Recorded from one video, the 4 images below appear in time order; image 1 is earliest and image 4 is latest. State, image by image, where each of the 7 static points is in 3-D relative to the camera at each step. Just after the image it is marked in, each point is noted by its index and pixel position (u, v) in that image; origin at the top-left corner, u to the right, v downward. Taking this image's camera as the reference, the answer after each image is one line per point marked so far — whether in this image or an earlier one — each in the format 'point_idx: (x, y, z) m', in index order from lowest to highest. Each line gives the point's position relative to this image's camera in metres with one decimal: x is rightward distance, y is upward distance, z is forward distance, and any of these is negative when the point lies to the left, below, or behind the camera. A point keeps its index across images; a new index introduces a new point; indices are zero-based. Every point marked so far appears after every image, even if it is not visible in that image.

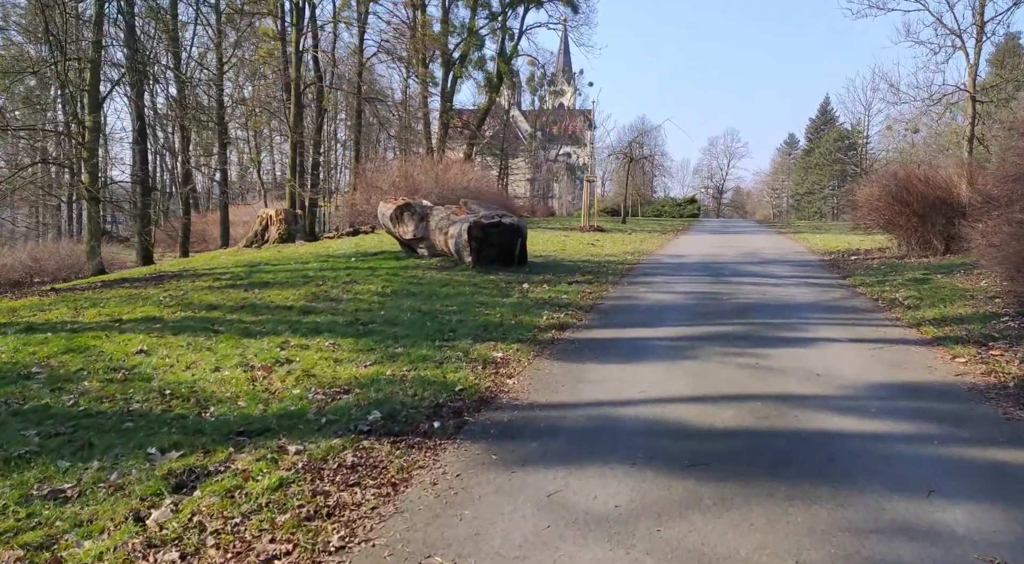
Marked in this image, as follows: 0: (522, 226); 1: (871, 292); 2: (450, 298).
0: (+0.2, +1.0, +17.6) m
1: (+5.7, -0.2, +15.2) m
2: (-0.8, -0.2, +13.1) m
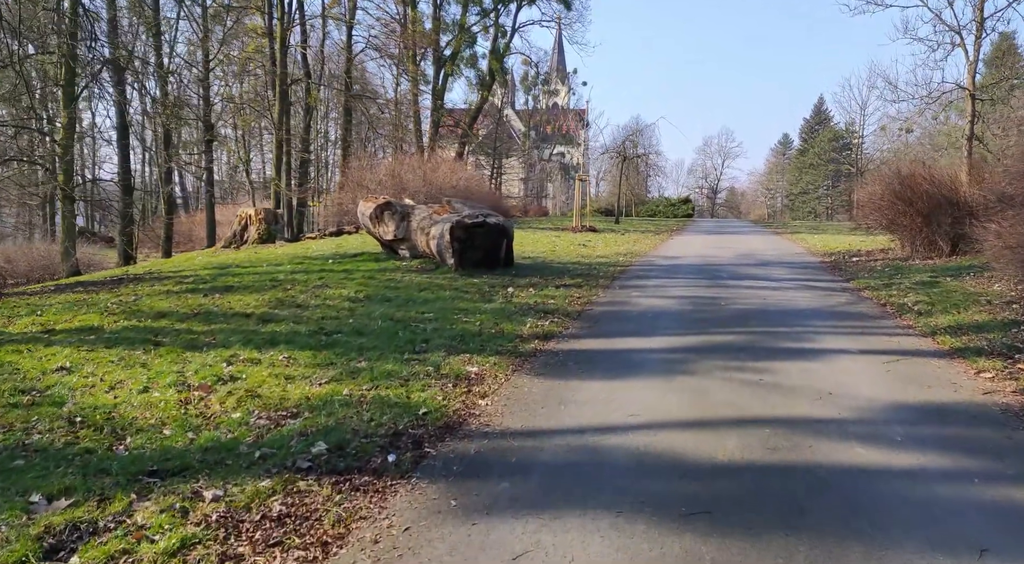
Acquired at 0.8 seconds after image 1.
0: (-0.1, +1.0, +16.6) m
1: (+5.5, -0.2, +14.3) m
2: (-1.1, -0.3, +12.1) m
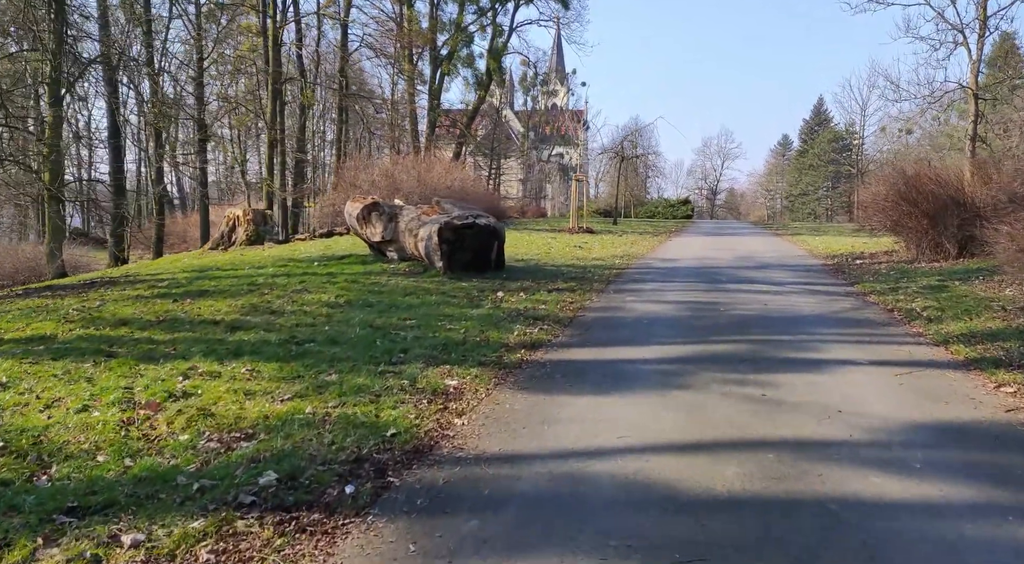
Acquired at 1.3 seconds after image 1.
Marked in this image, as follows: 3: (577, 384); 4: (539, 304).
0: (-0.2, +0.9, +16.0) m
1: (+5.3, -0.3, +13.7) m
2: (-1.2, -0.4, +11.5) m
3: (+0.5, -0.8, +7.8) m
4: (+0.4, -0.3, +13.0) m
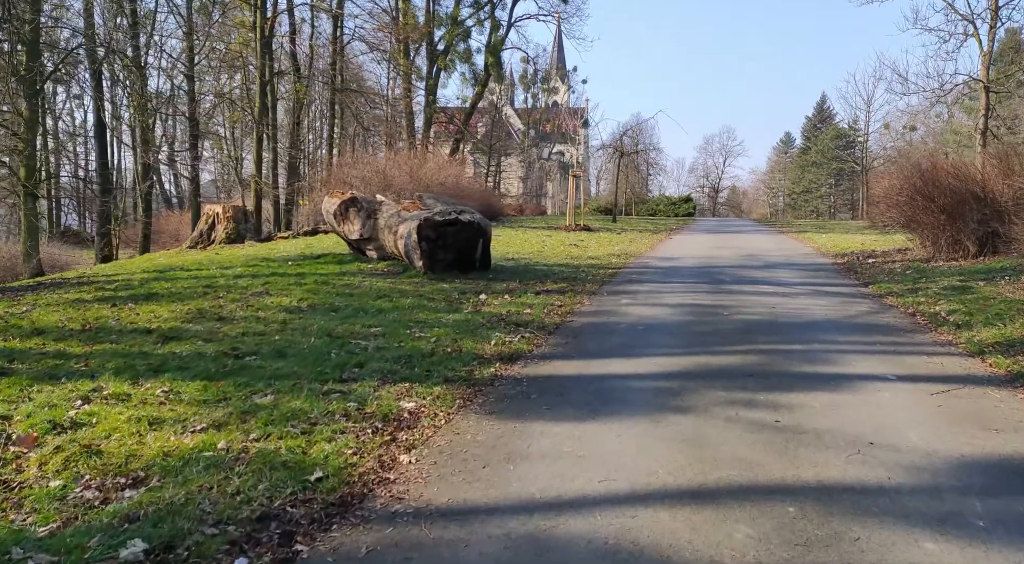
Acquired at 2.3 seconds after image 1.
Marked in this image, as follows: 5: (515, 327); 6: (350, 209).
0: (-0.4, +0.9, +14.8) m
1: (+5.1, -0.3, +12.5) m
2: (-1.4, -0.4, +10.3) m
3: (+0.3, -0.9, +6.6) m
4: (+0.2, -0.3, +11.8) m
5: (0.0, -0.5, +10.2) m
6: (-2.8, +1.3, +16.5) m
